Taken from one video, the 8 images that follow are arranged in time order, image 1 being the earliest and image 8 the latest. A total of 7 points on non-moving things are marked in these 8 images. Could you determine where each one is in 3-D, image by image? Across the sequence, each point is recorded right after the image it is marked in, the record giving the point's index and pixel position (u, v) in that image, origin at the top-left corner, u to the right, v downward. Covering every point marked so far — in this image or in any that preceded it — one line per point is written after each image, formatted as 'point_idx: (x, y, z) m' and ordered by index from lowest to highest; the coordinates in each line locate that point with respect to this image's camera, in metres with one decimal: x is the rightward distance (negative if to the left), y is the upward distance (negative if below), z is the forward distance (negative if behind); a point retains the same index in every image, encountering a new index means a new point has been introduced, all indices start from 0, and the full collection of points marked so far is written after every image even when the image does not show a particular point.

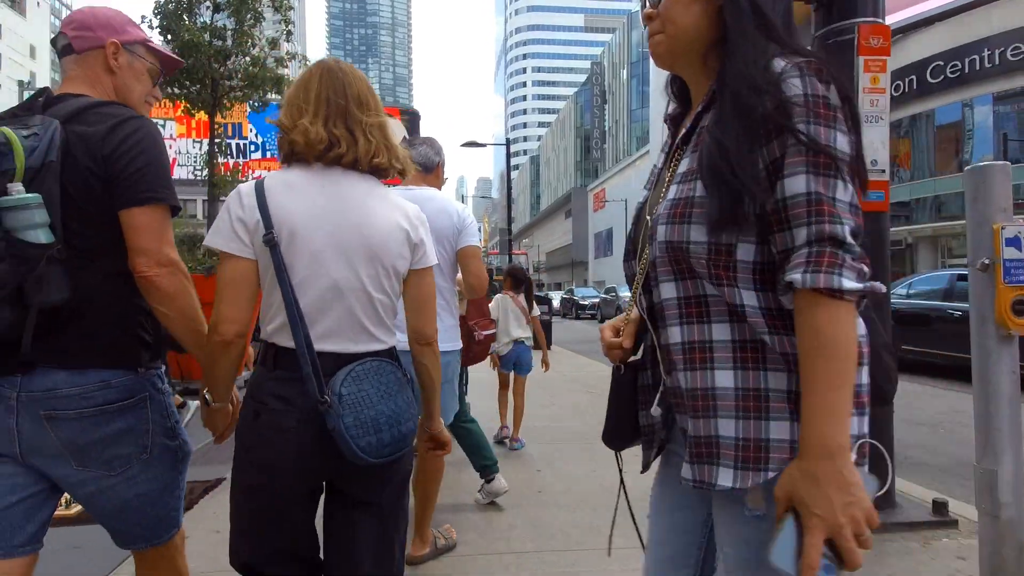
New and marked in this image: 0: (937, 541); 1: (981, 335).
0: (+2.5, -1.5, +3.3) m
1: (+1.9, -0.2, +2.4) m
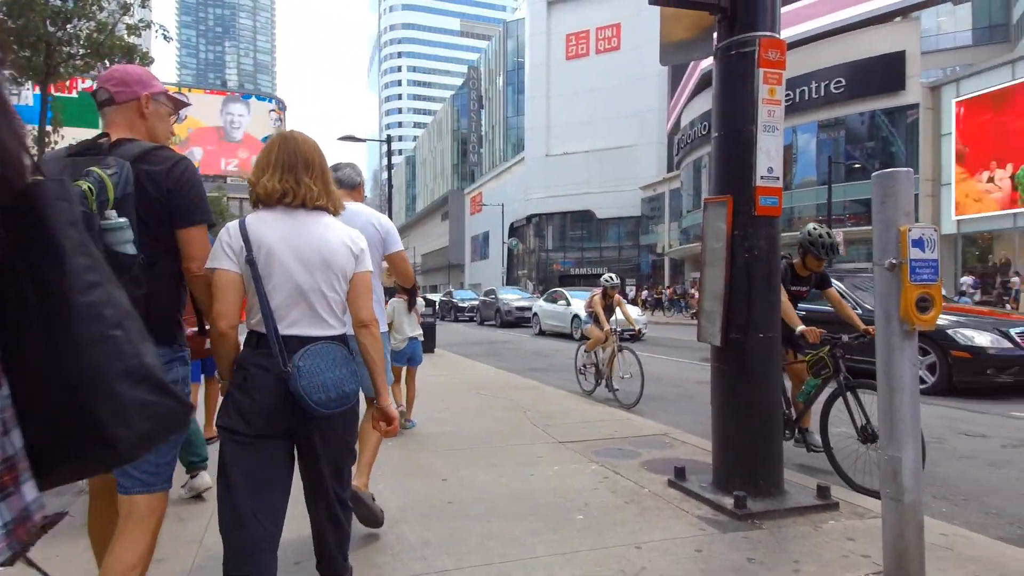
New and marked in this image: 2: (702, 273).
0: (+2.0, -1.5, +3.5) m
1: (+1.7, -0.2, +2.6) m
2: (+1.4, +0.1, +4.1) m
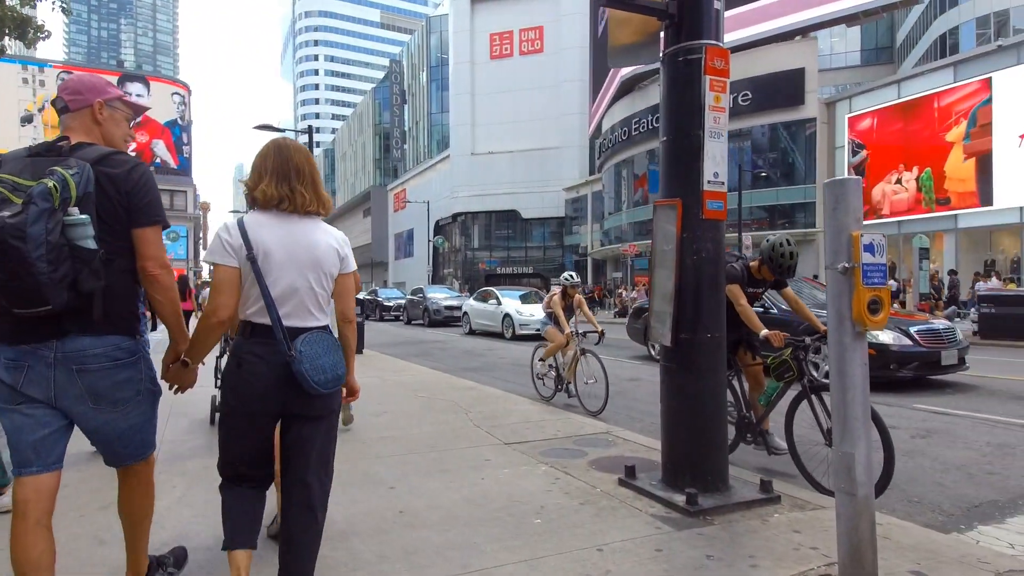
0: (+1.7, -1.5, +3.7) m
1: (+1.5, -0.2, +2.7) m
2: (+1.0, +0.1, +4.1) m
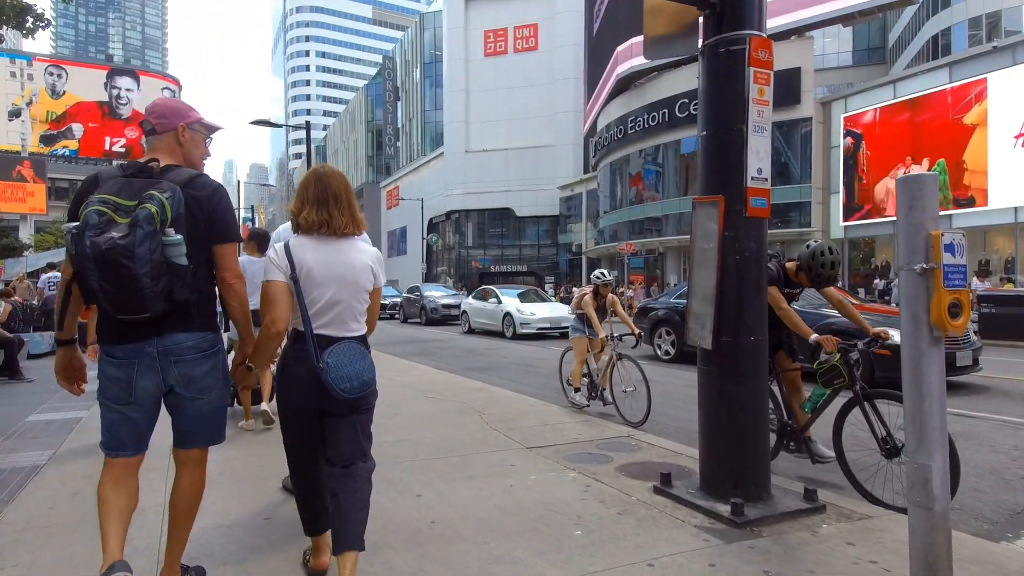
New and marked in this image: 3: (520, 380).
0: (+1.9, -1.5, +3.5) m
1: (+1.8, -0.2, +2.6) m
2: (+1.3, +0.1, +4.0) m
3: (+0.1, -1.8, +10.8) m
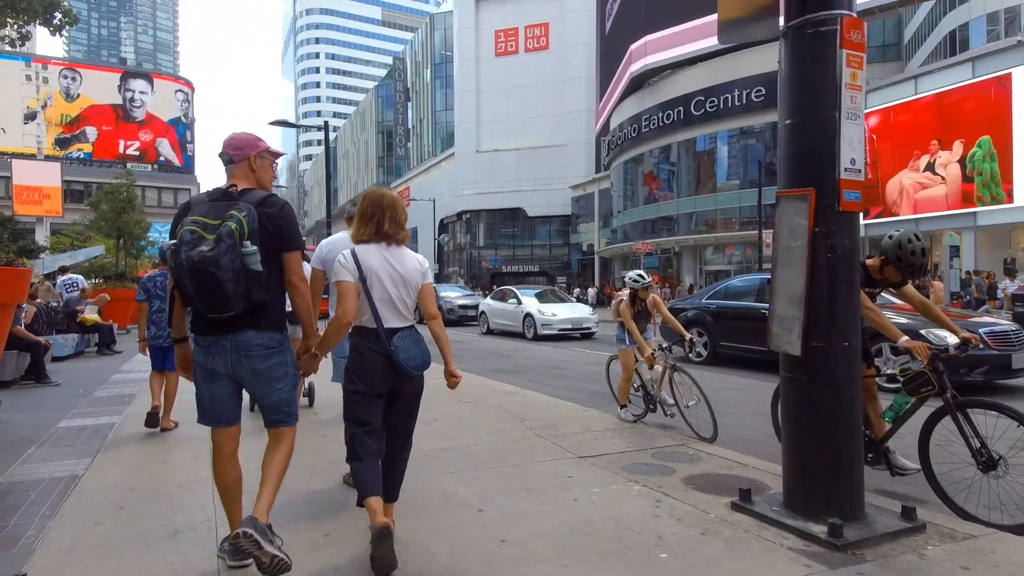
0: (+2.4, -1.5, +3.3) m
1: (+2.2, -0.2, +2.3) m
2: (+1.7, +0.1, +3.7) m
3: (+0.7, -1.8, +10.5) m
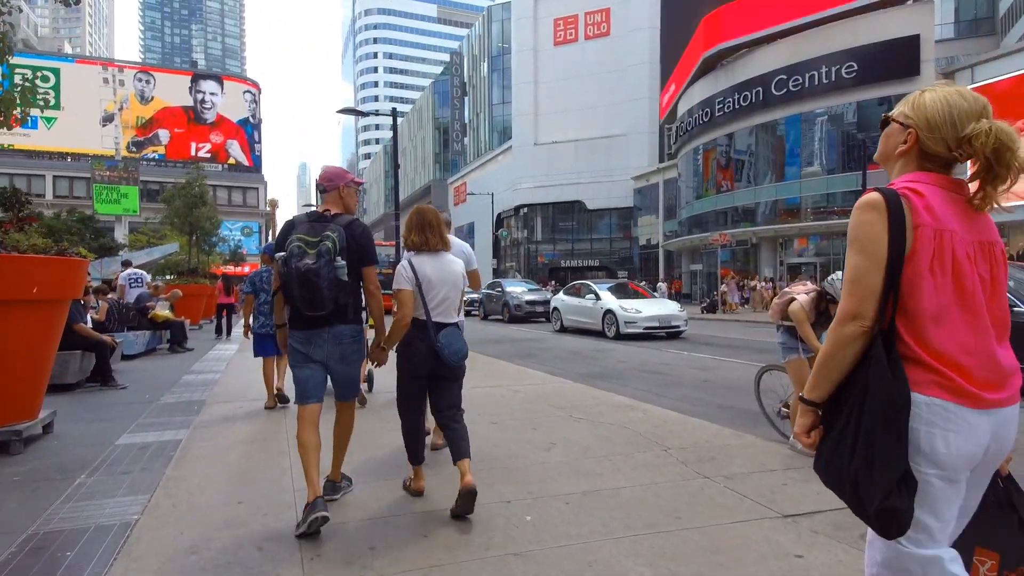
0: (+3.3, -1.5, +1.6) m
1: (+3.1, -0.2, +0.7) m
2: (+2.7, +0.1, +2.1) m
3: (+2.4, -1.7, +9.1) m
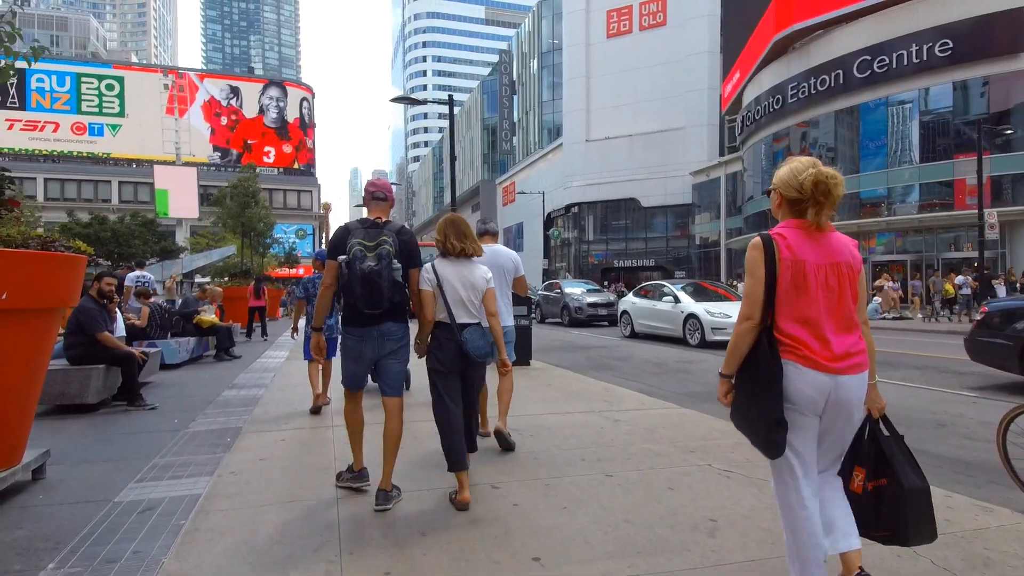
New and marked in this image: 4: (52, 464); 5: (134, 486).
0: (+3.9, -1.5, -0.3) m
1: (+3.6, -0.2, -1.3) m
2: (+3.4, +0.1, +0.2) m
3: (+3.6, -1.7, +7.2) m
4: (-4.0, -1.5, +4.9) m
5: (-3.0, -1.6, +4.5) m
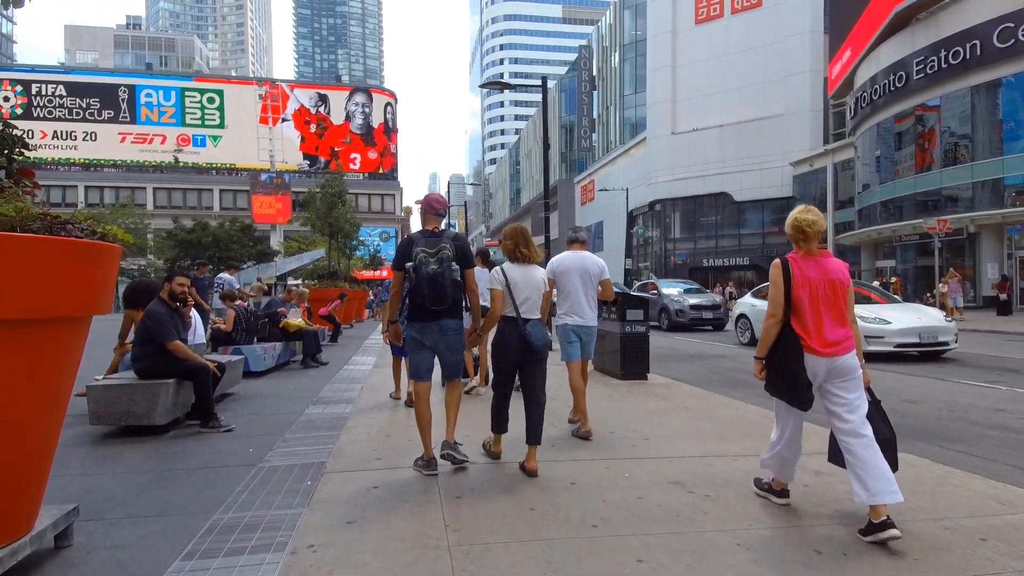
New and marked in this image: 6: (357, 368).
0: (+4.3, -1.5, -2.4) m
1: (+3.9, -0.2, -3.3) m
2: (+3.8, +0.1, -1.8) m
3: (+5.0, -1.7, +5.0) m
4: (-2.8, -1.6, +3.8) m
5: (-1.9, -1.6, +3.2) m
6: (-3.2, -1.6, +11.6) m
